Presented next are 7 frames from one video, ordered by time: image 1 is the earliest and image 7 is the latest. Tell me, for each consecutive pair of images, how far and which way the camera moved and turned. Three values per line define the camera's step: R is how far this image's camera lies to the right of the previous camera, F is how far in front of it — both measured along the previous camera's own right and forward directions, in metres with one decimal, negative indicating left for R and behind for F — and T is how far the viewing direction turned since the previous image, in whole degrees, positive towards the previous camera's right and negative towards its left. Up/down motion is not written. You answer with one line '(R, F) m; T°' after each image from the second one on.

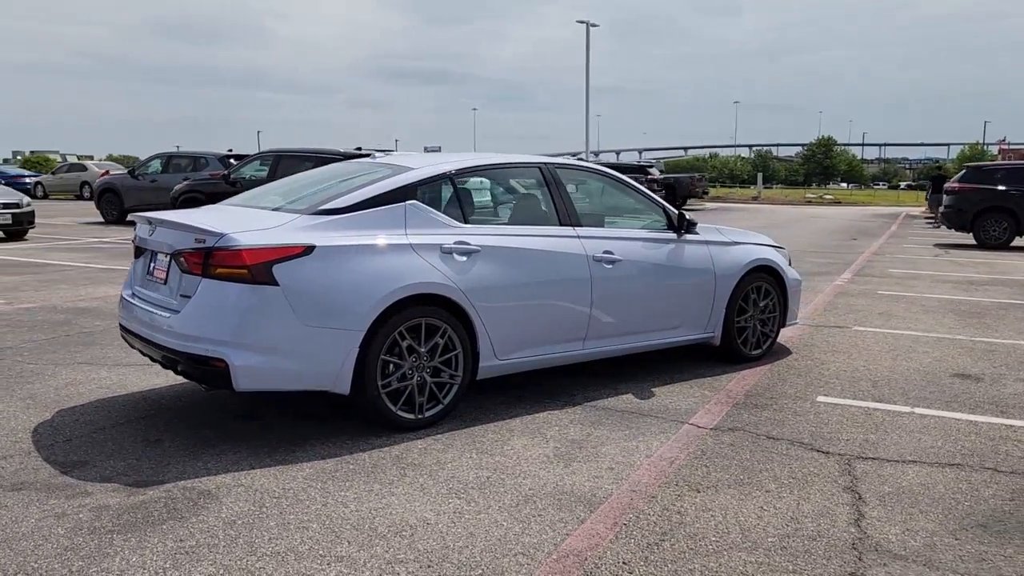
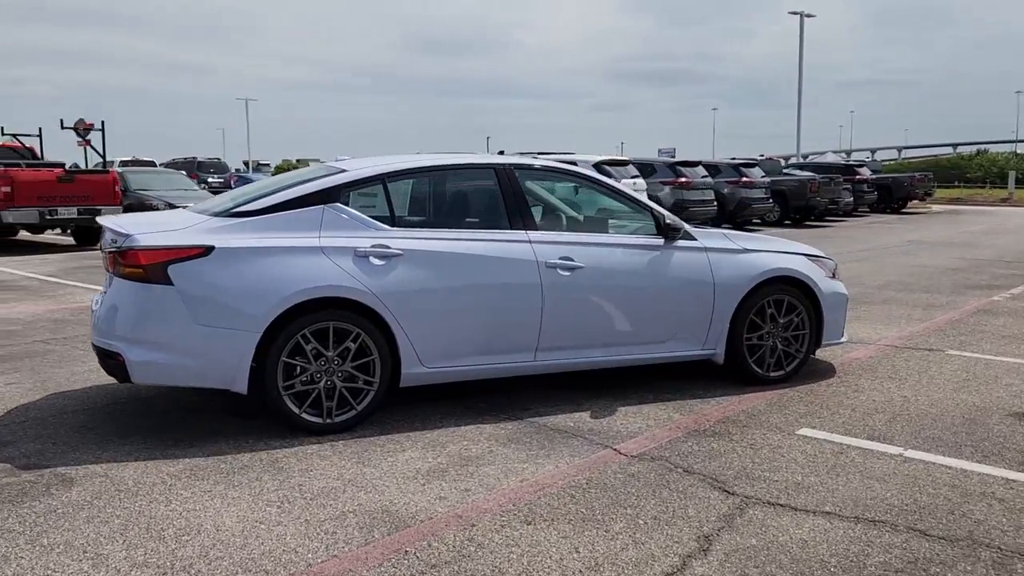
(+1.7, +0.5) m; -15°
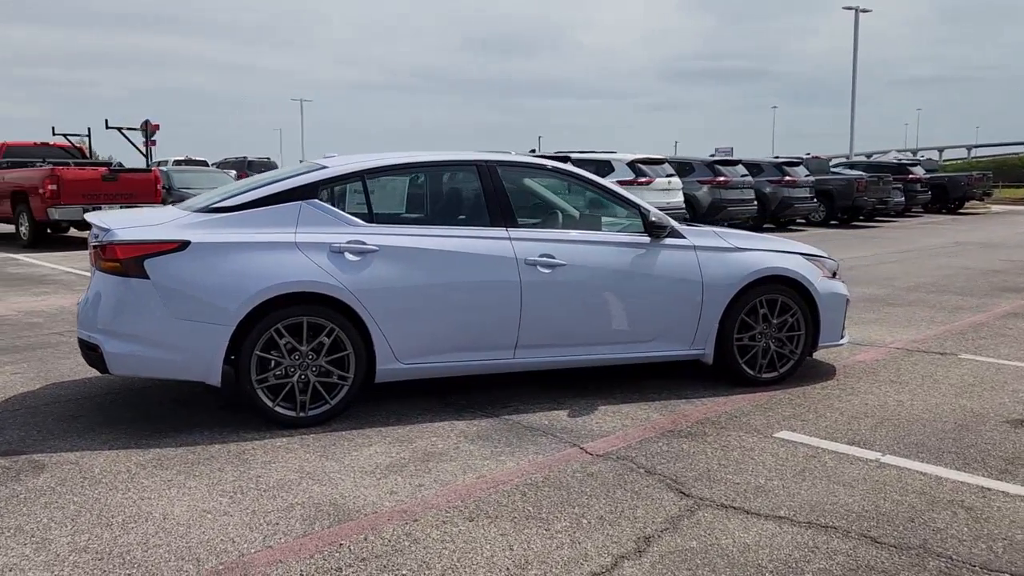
(+0.5, 0.0) m; -4°
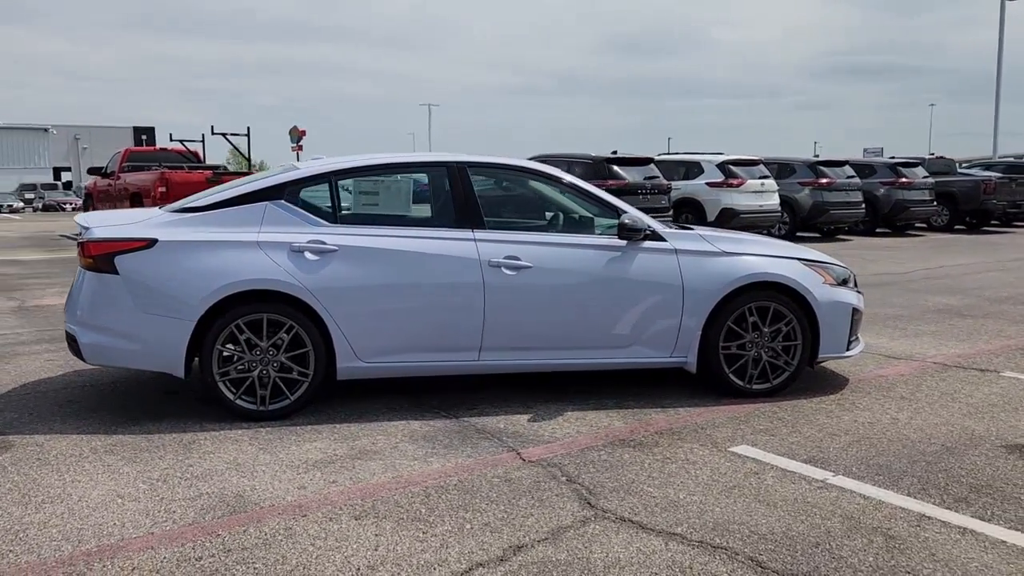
(+1.0, +0.1) m; -9°
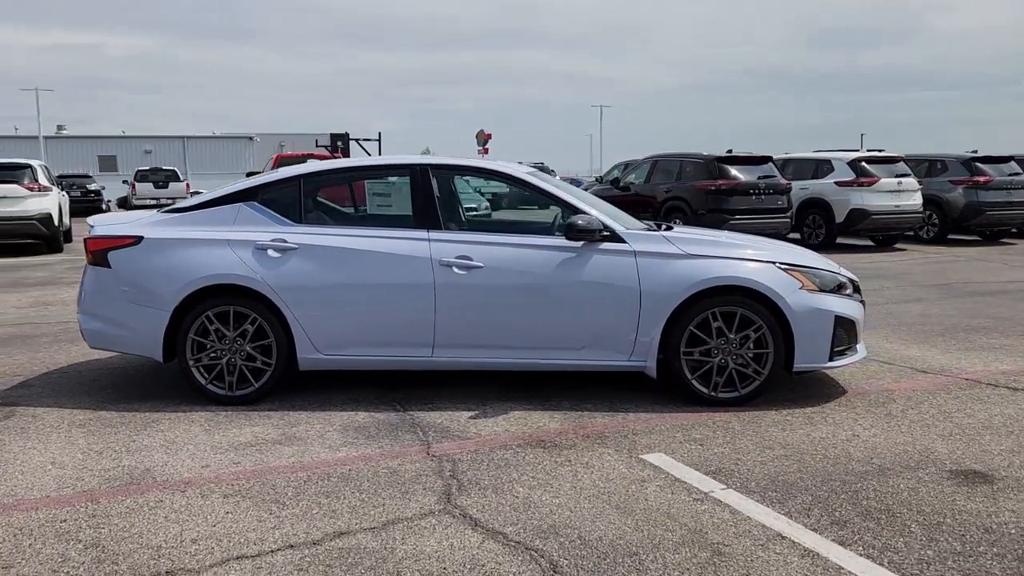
(+1.4, +0.1) m; -12°
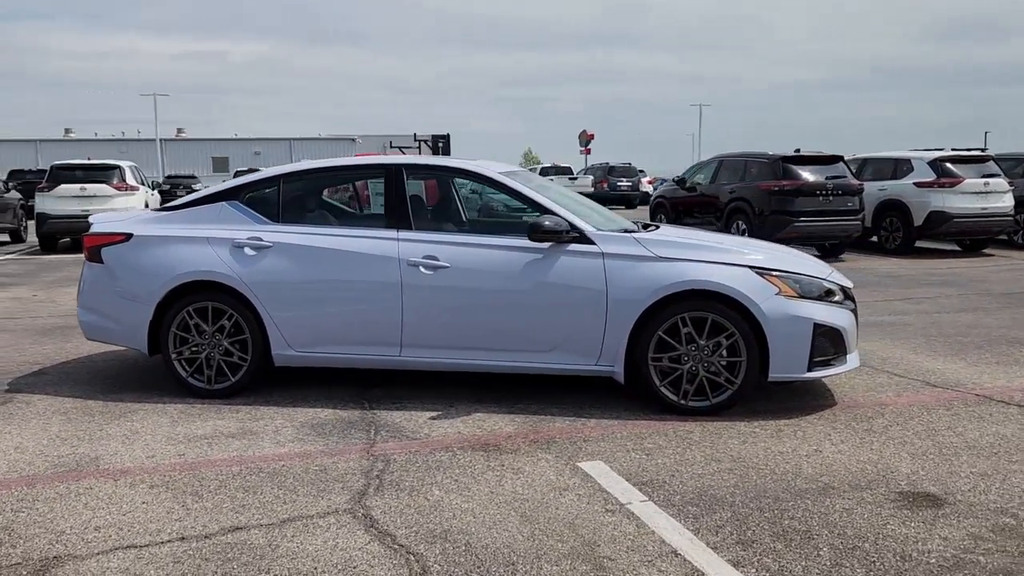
(+0.8, +0.1) m; -7°
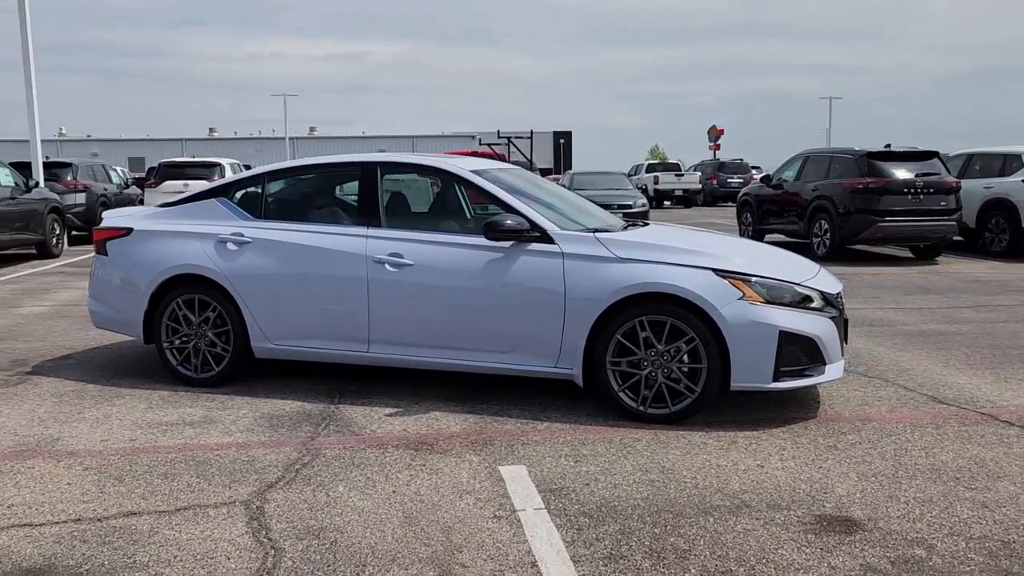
(+1.0, +0.1) m; -8°
